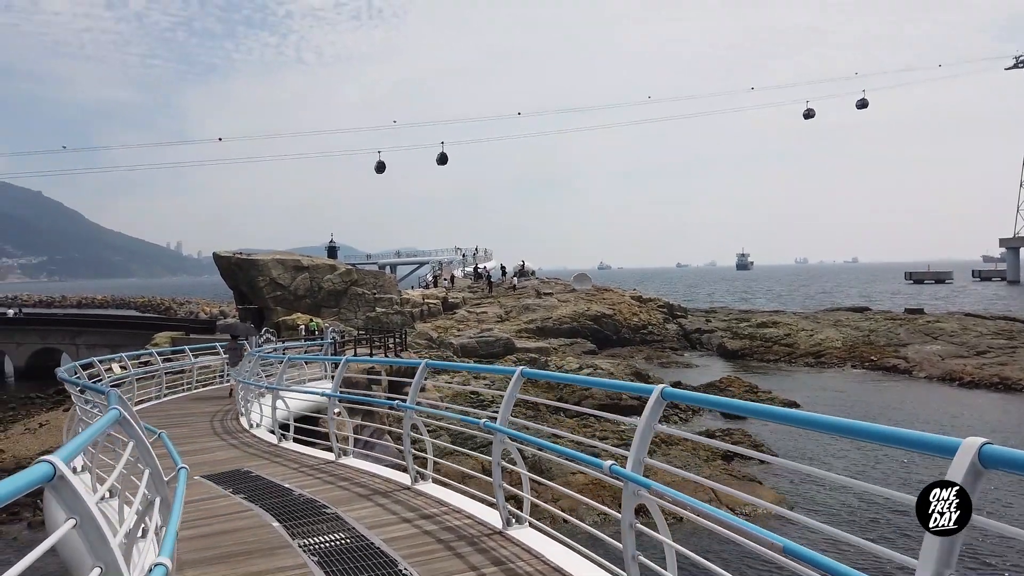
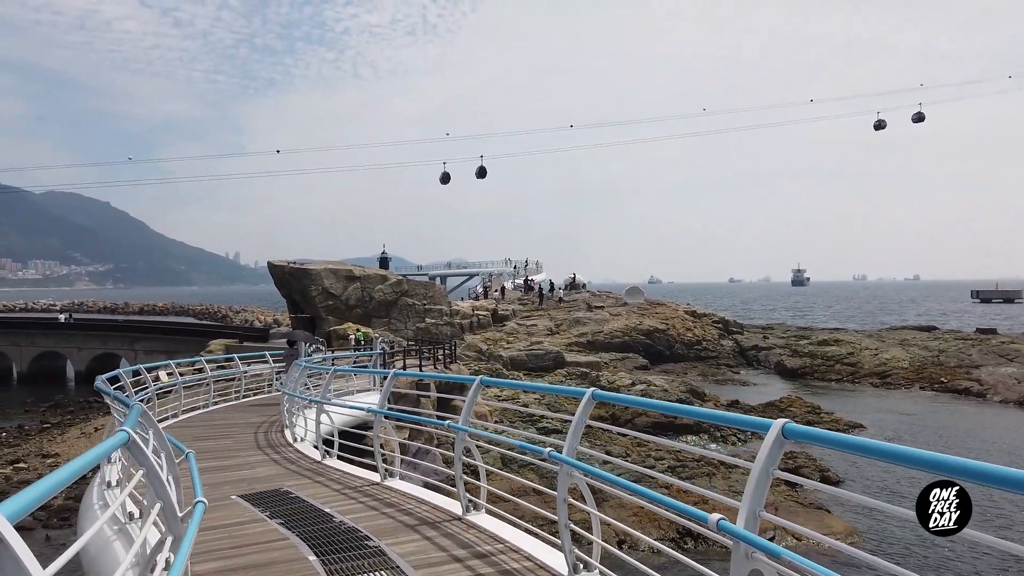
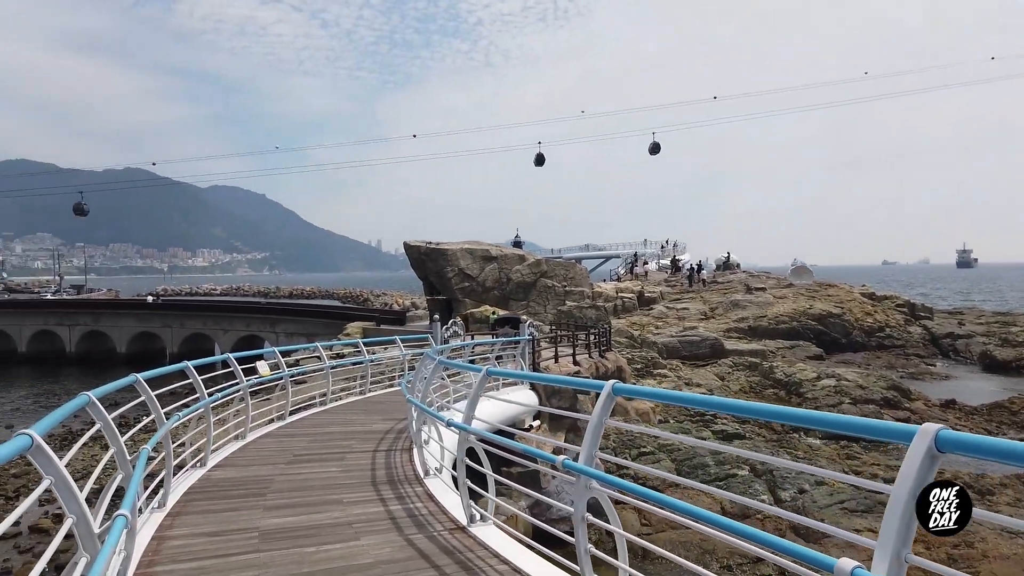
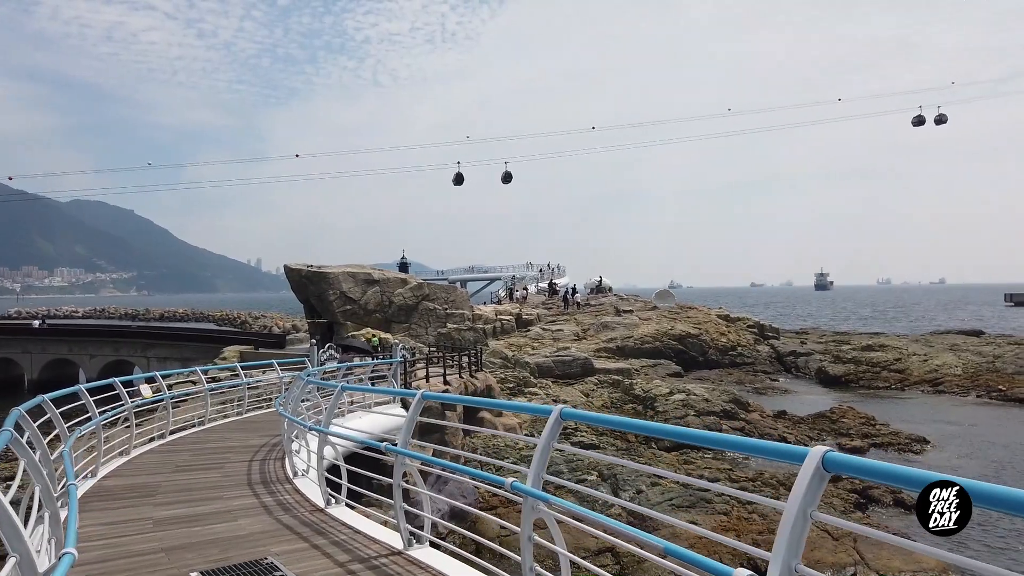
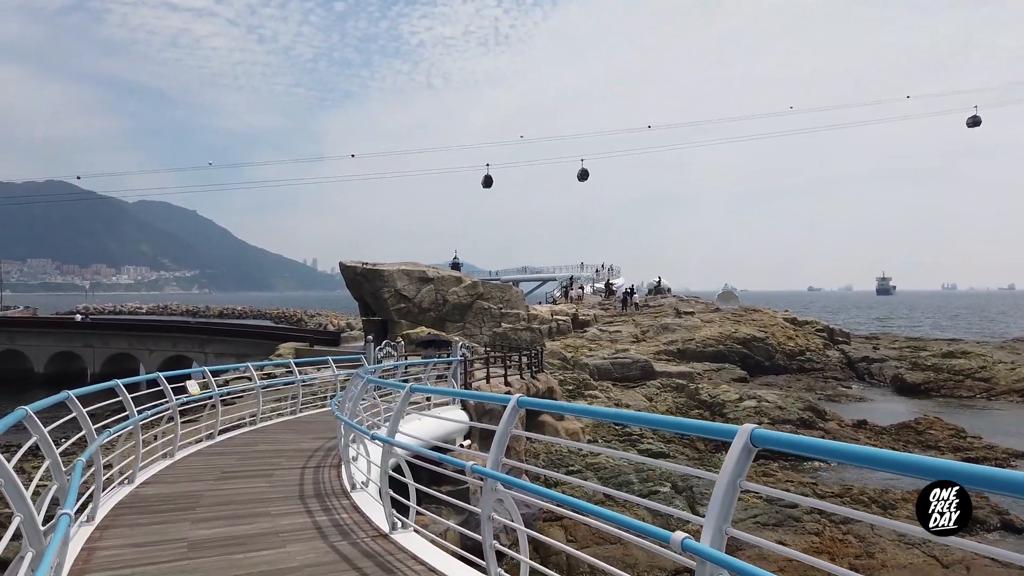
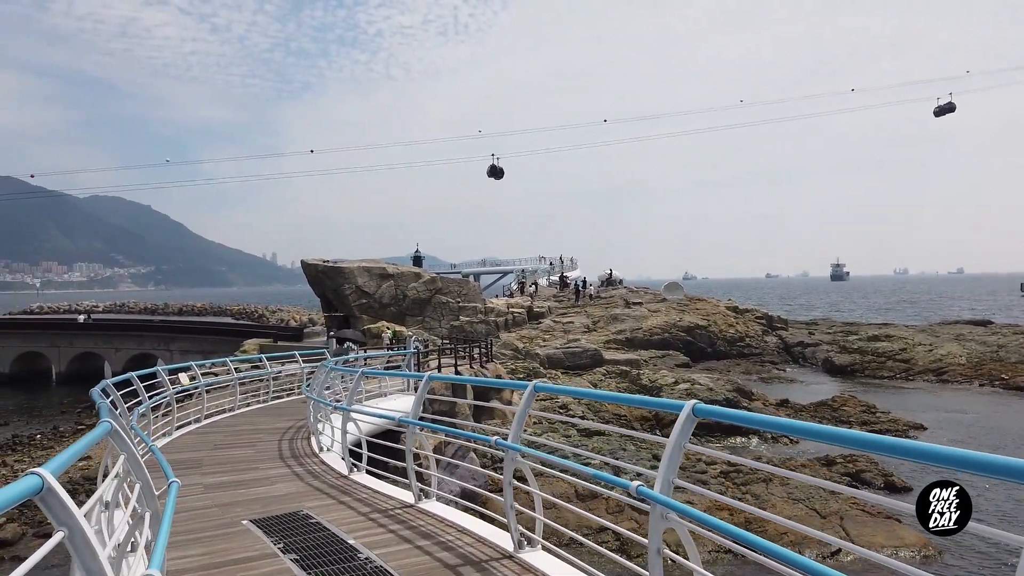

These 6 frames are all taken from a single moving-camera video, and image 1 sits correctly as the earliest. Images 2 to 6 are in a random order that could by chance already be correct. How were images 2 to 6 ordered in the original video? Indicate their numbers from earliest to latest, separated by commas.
2, 6, 4, 5, 3
